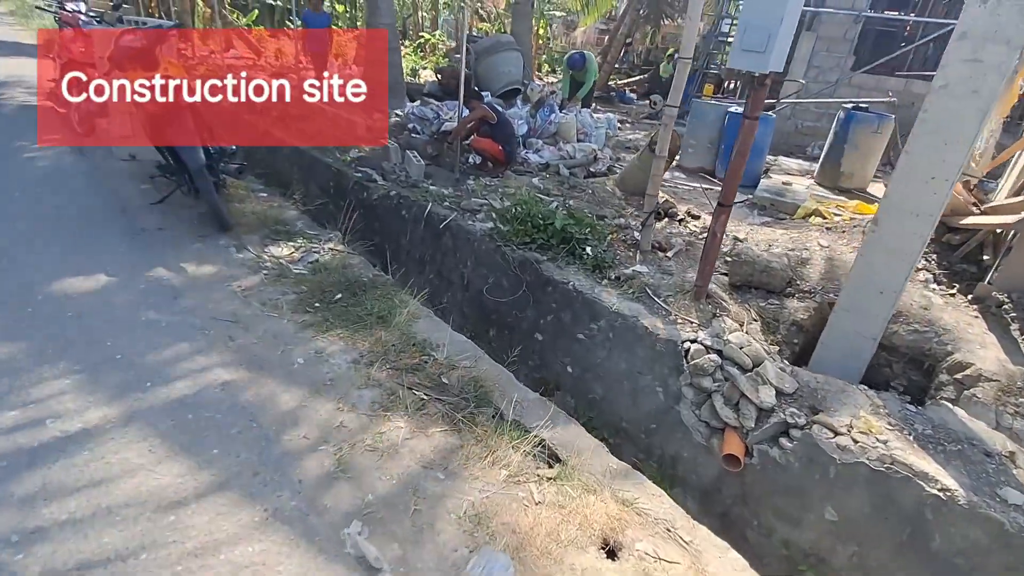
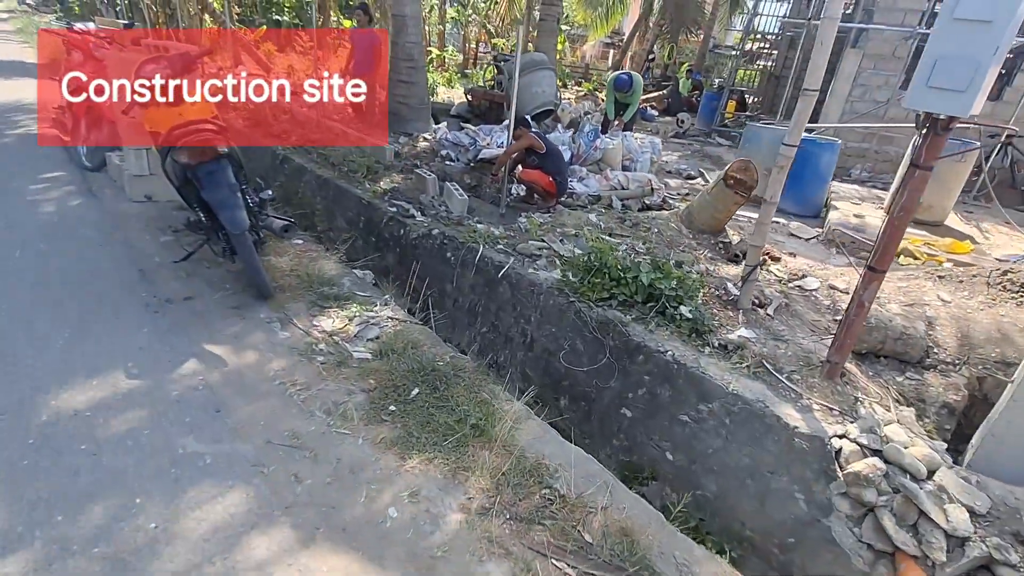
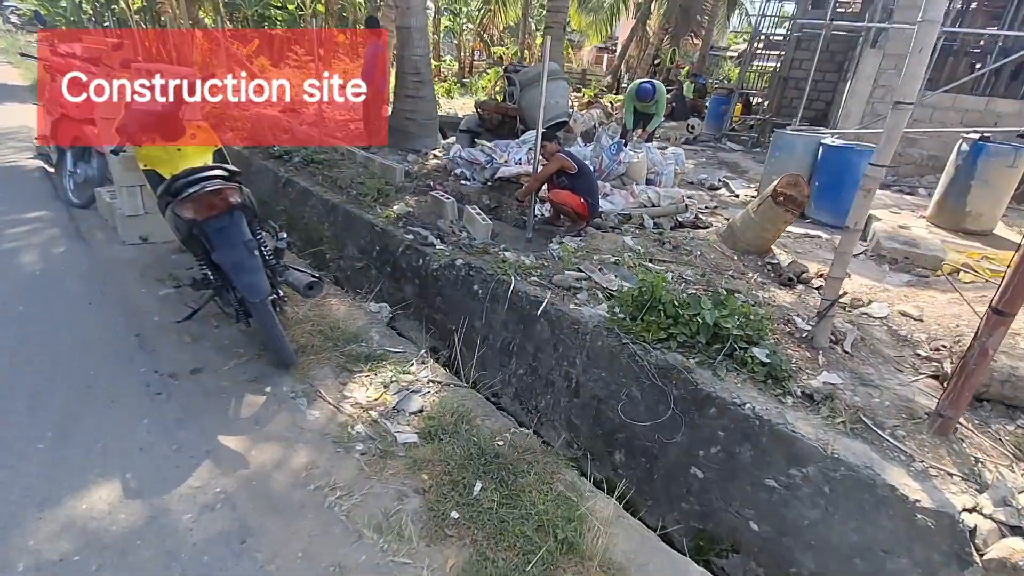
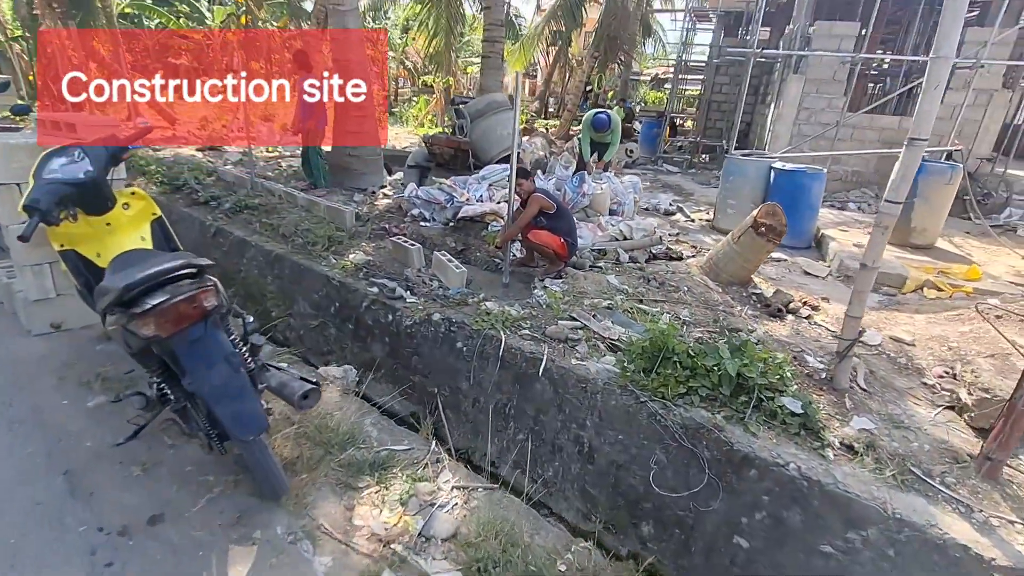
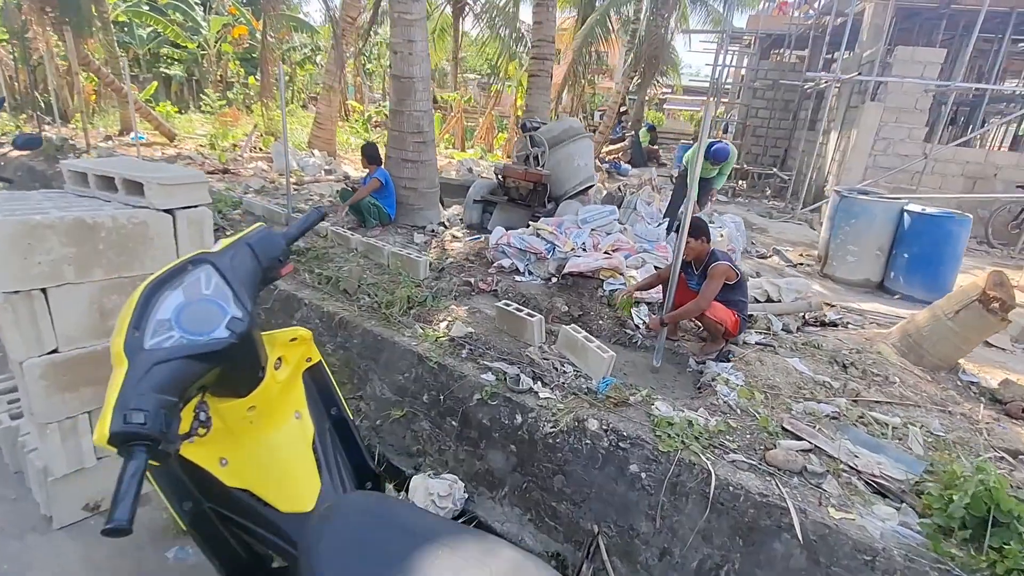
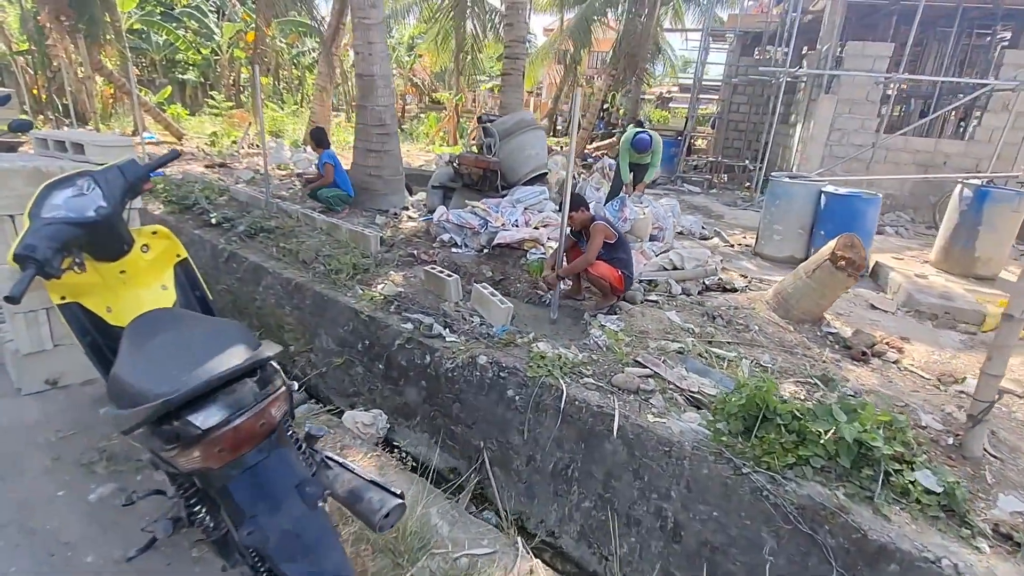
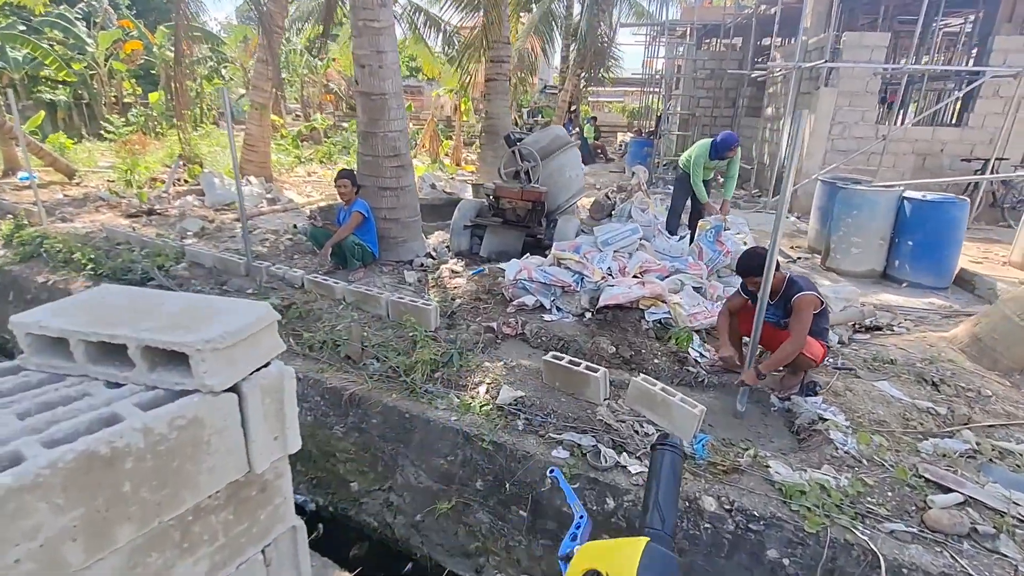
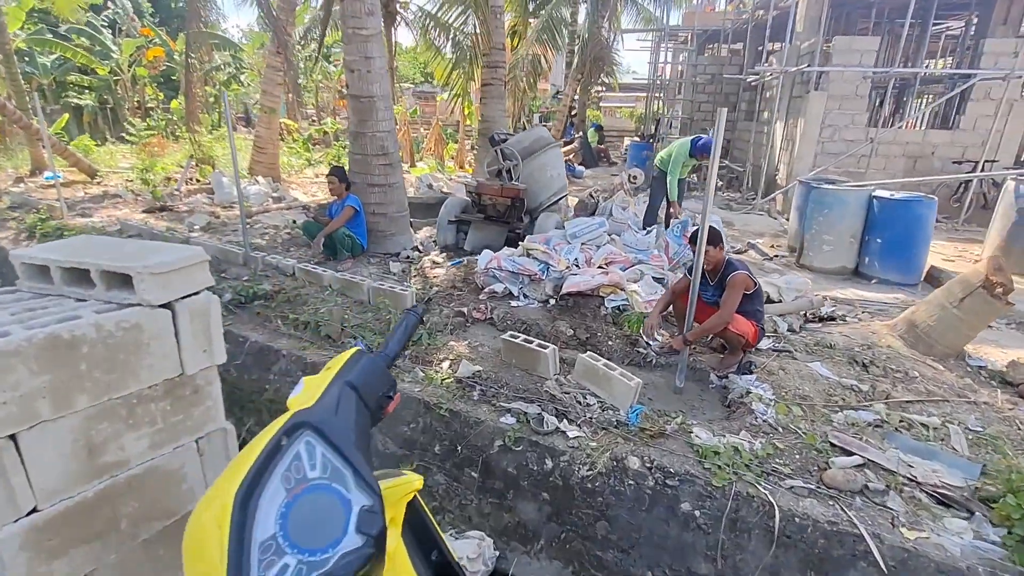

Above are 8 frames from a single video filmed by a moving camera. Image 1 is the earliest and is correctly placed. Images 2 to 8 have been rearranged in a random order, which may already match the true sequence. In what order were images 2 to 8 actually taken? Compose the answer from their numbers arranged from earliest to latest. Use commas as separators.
2, 3, 4, 6, 5, 8, 7
